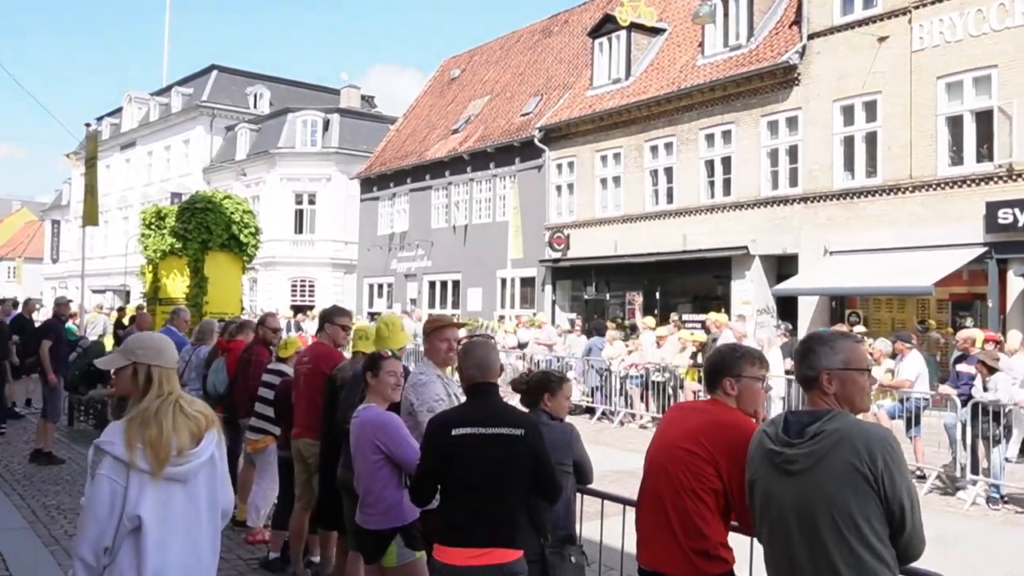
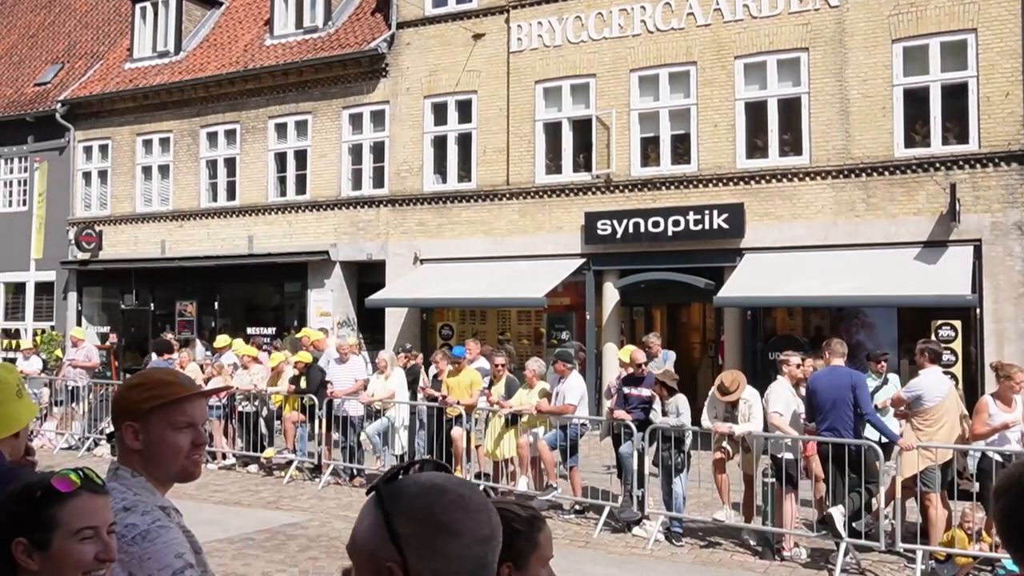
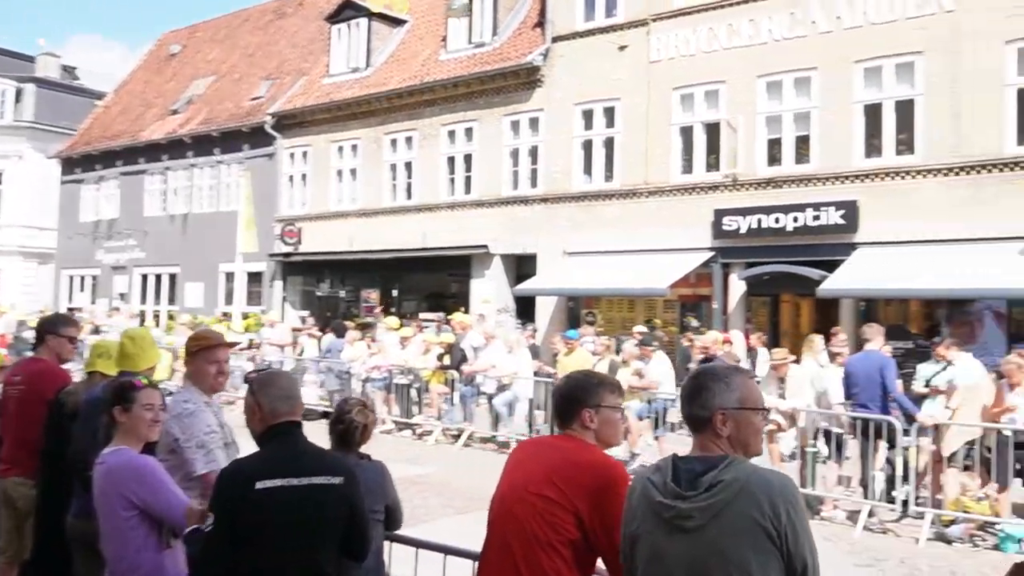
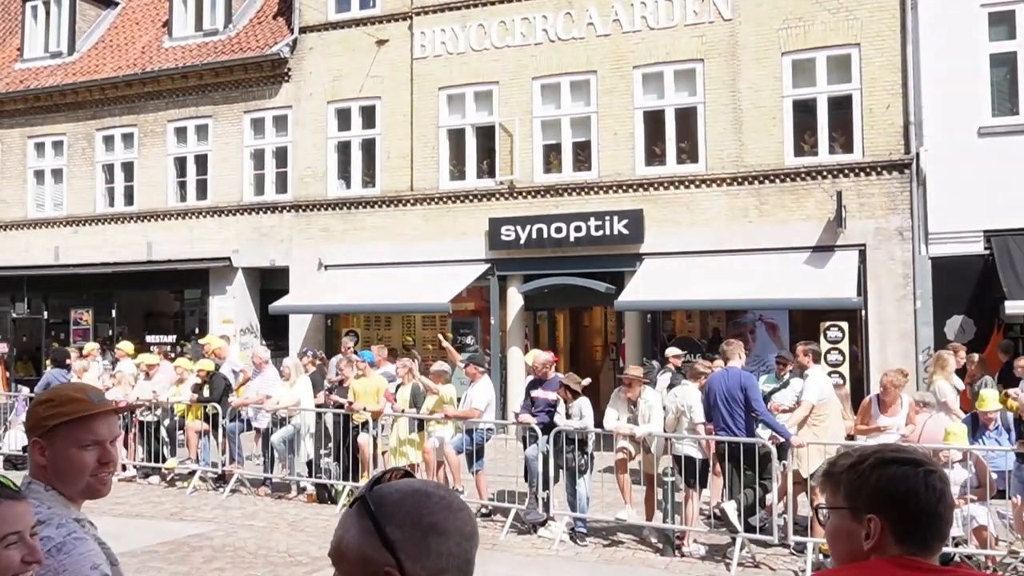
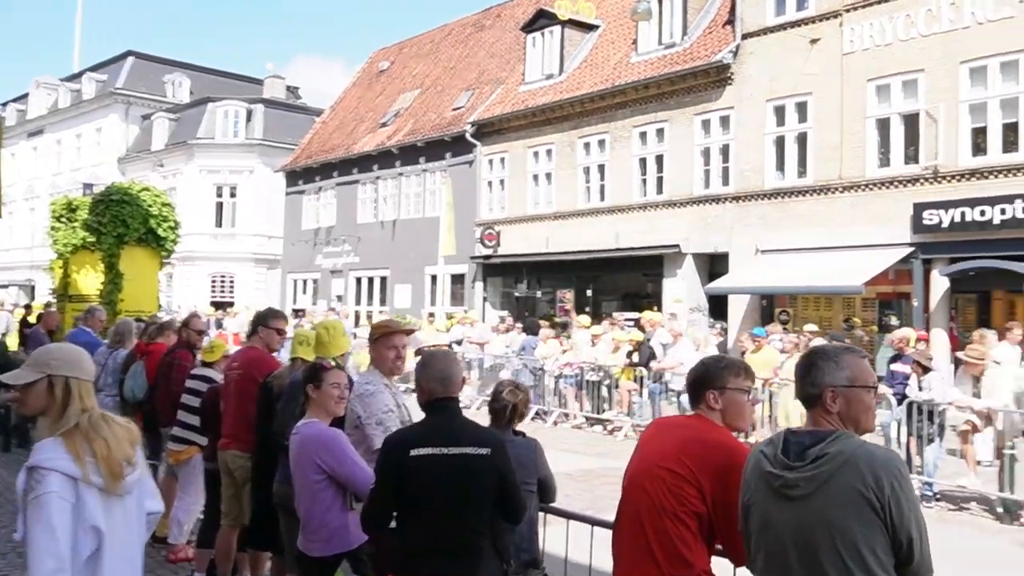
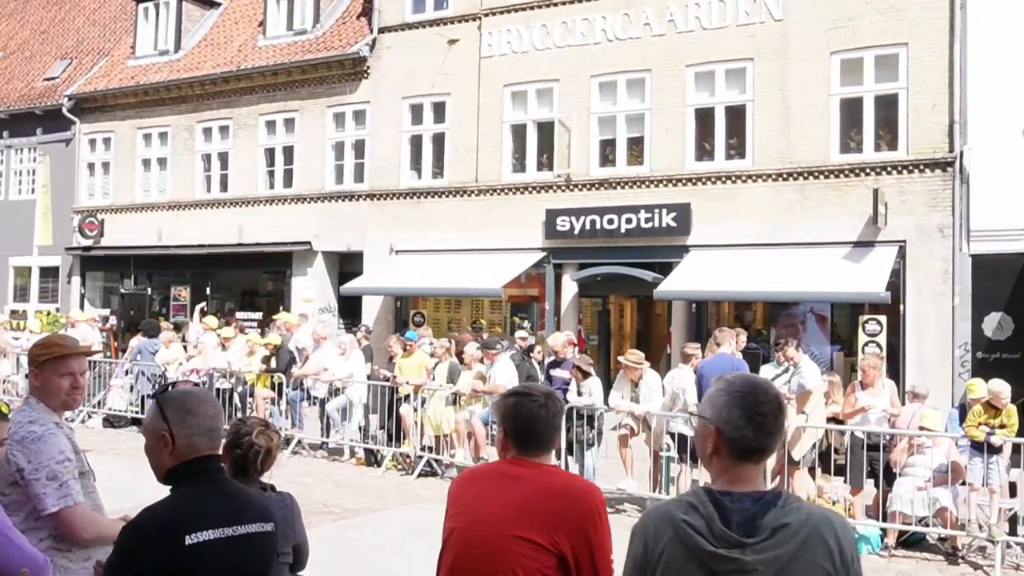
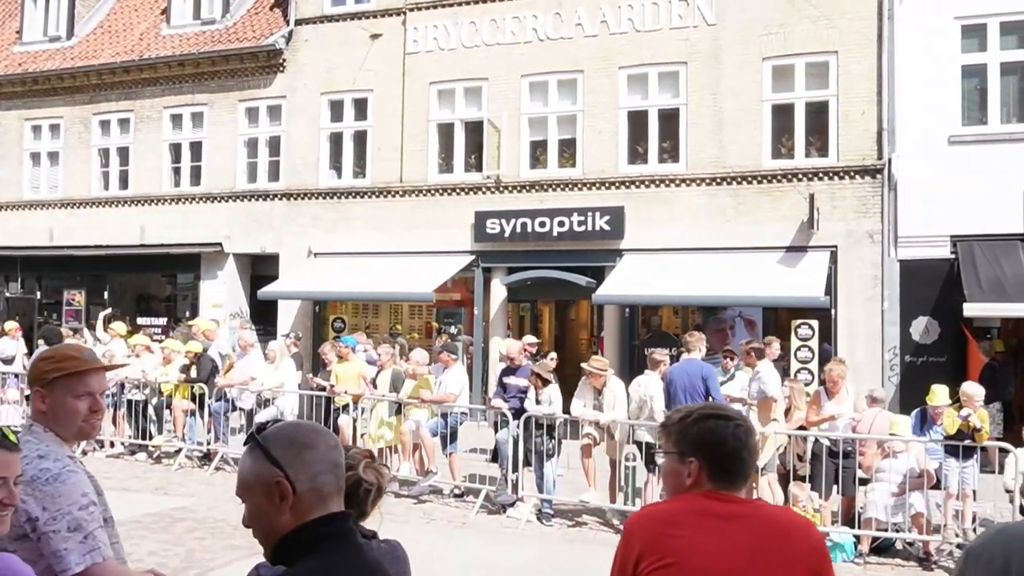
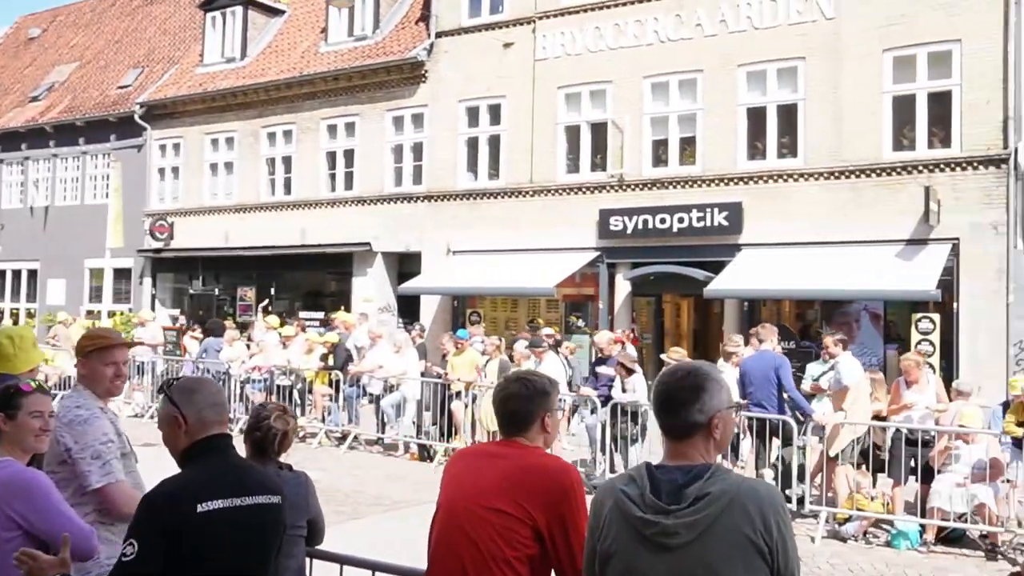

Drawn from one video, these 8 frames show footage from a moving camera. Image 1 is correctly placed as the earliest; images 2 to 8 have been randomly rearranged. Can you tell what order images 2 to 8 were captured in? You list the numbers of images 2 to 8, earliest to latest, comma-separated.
5, 3, 8, 6, 7, 4, 2
